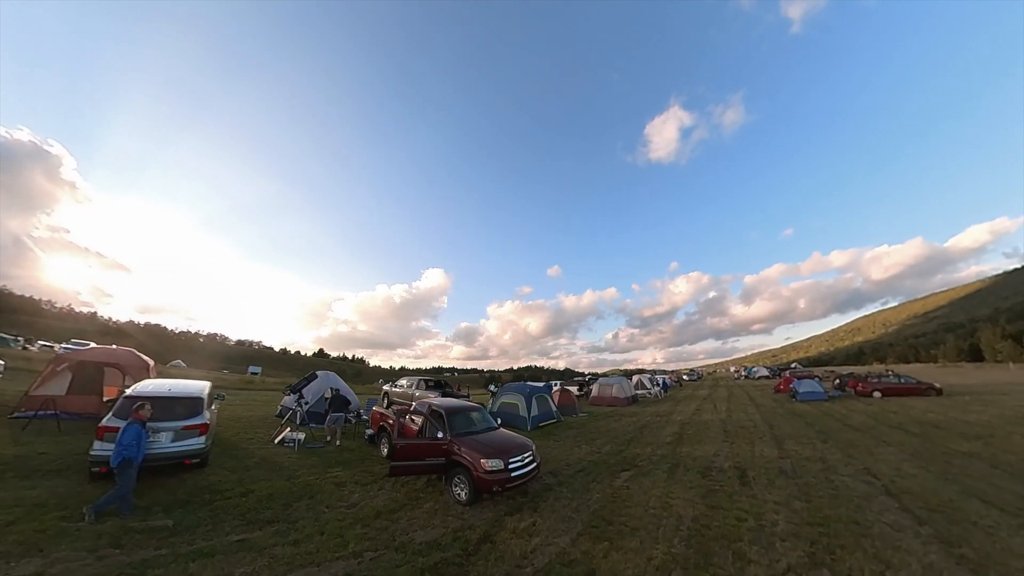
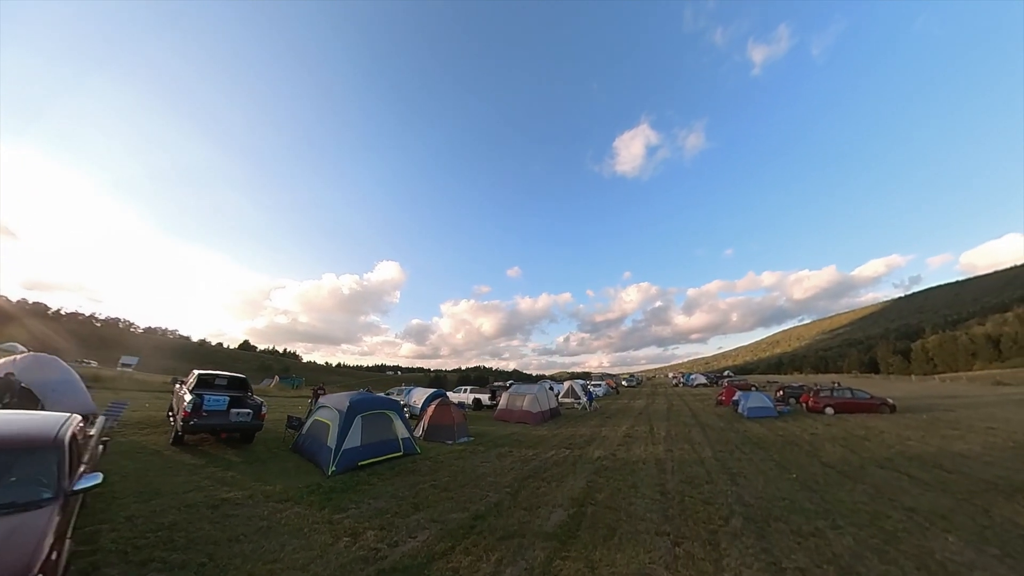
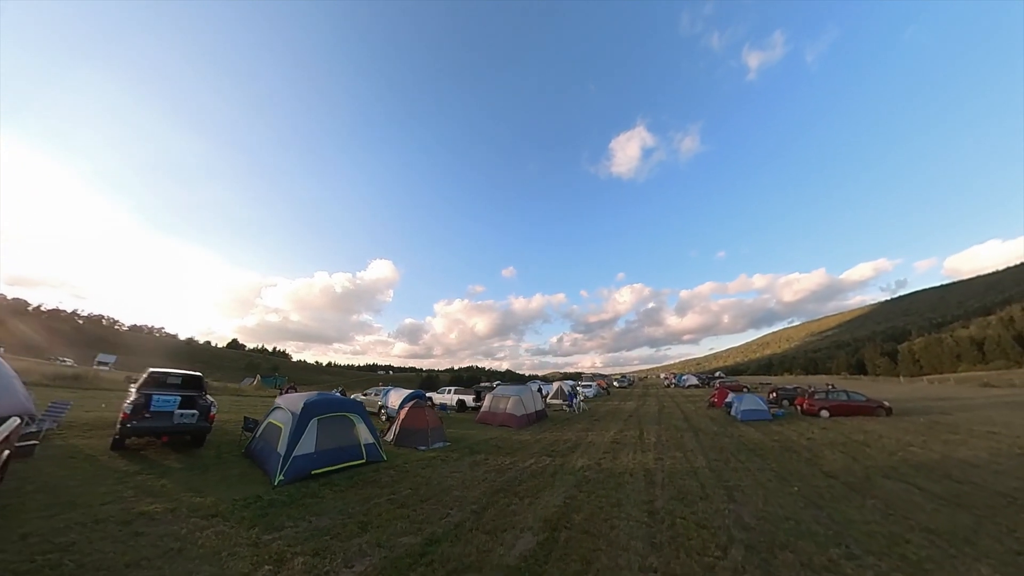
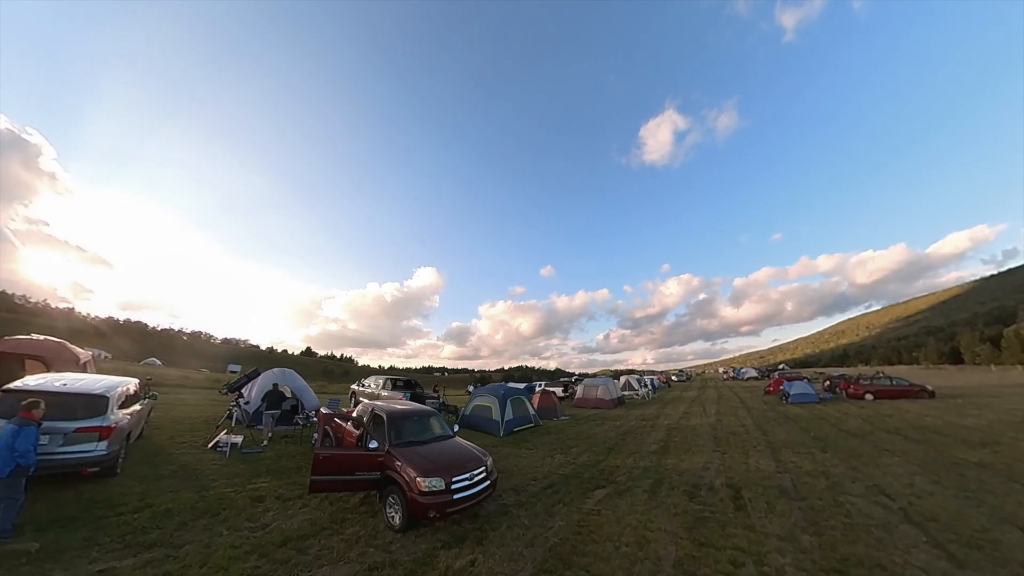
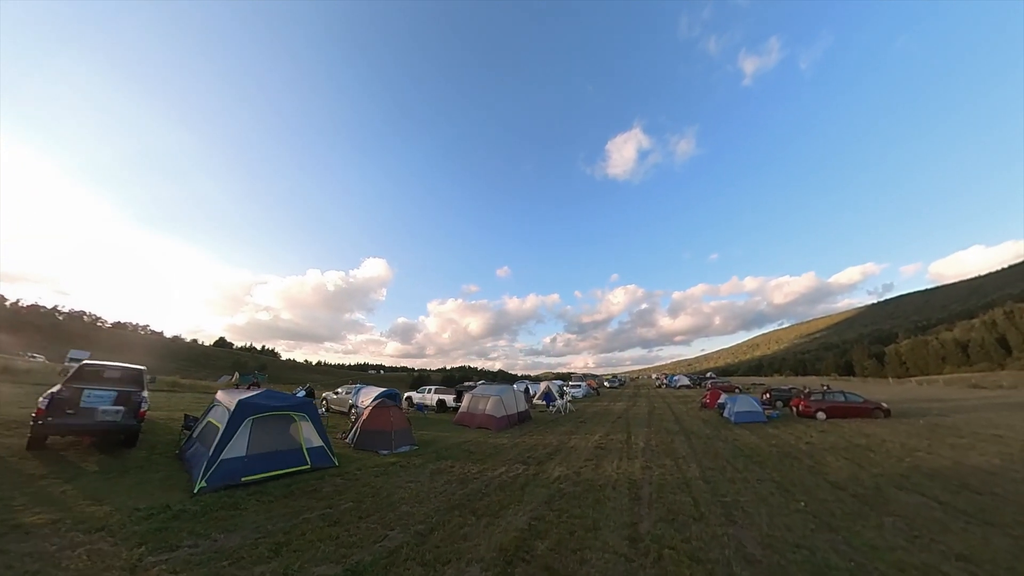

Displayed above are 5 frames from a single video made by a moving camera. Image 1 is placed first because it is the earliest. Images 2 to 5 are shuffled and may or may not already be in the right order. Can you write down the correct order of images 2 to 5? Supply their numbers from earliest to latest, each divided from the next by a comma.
4, 2, 3, 5
